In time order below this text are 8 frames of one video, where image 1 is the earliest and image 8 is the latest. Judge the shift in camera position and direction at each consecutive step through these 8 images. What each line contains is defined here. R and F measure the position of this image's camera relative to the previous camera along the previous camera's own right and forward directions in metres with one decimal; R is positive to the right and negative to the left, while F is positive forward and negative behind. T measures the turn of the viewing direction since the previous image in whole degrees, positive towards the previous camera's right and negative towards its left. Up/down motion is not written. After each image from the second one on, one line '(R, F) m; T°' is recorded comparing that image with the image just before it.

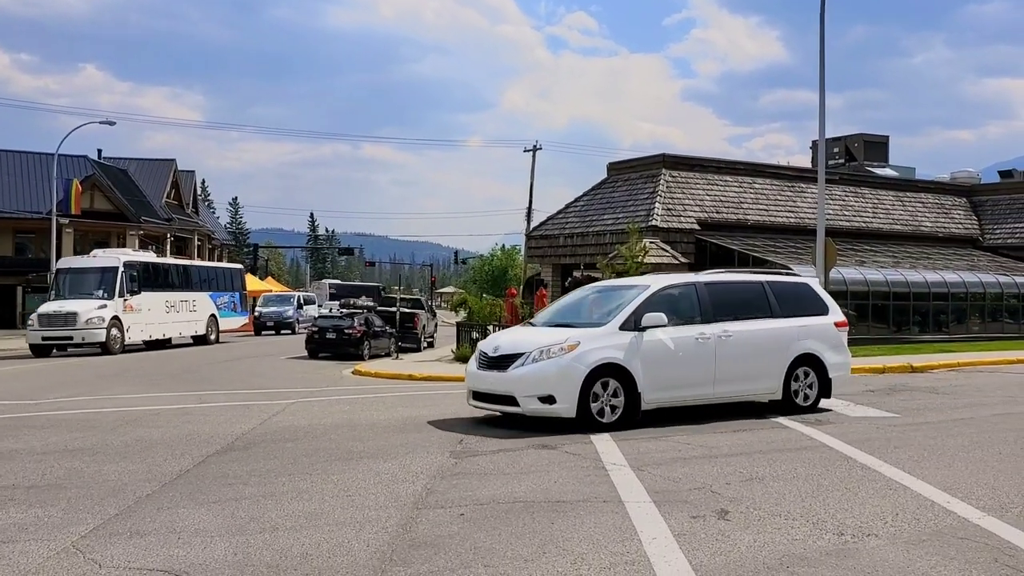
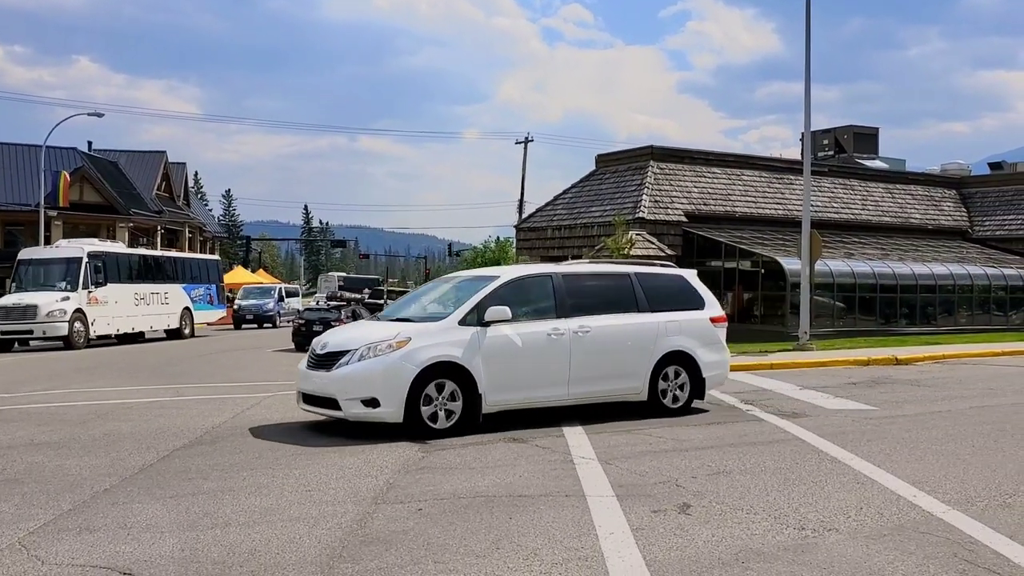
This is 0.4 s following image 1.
(+0.2, +0.1) m; 0°
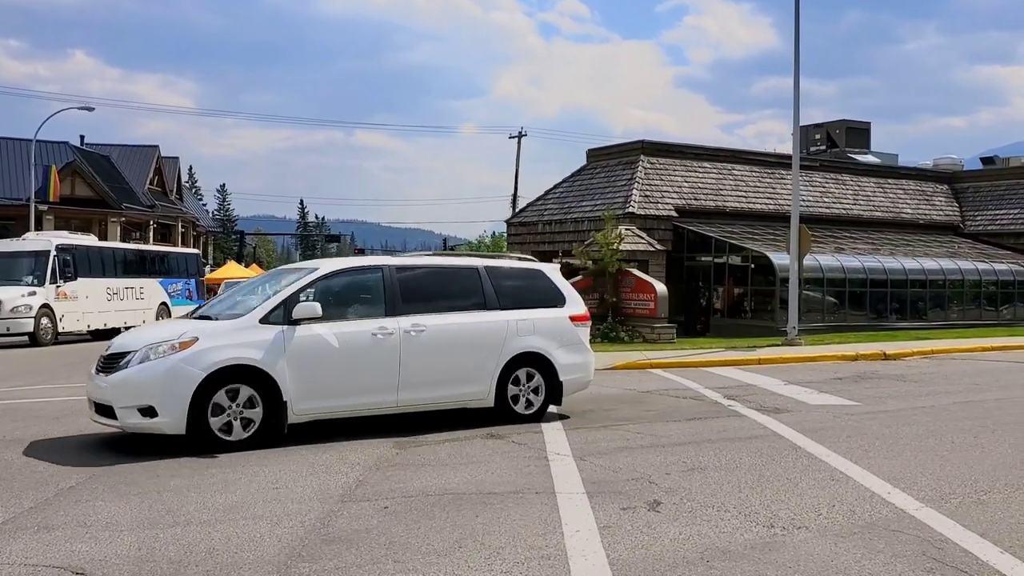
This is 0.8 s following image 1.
(+0.2, +0.1) m; 0°
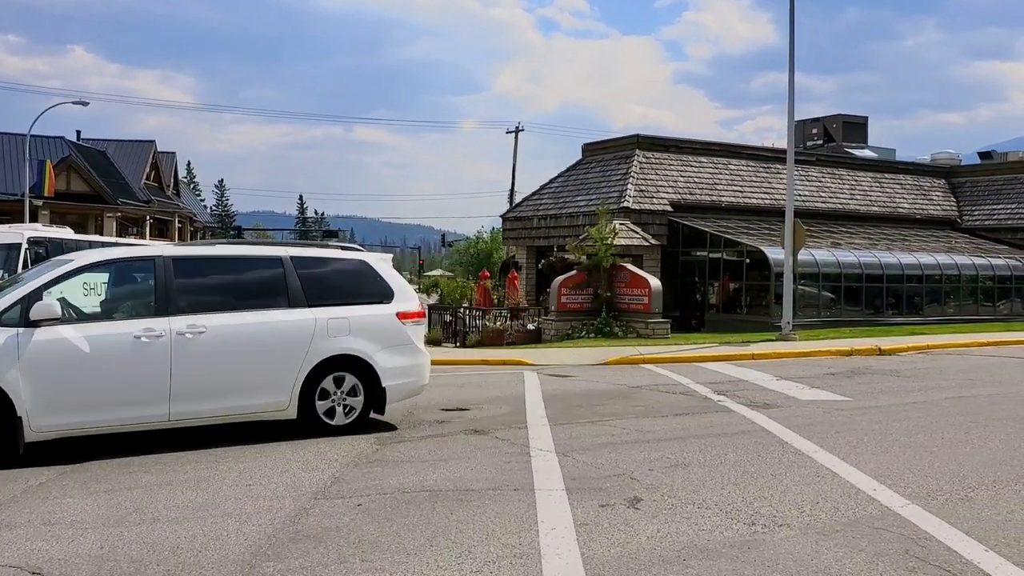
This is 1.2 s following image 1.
(+0.1, +0.1) m; 0°
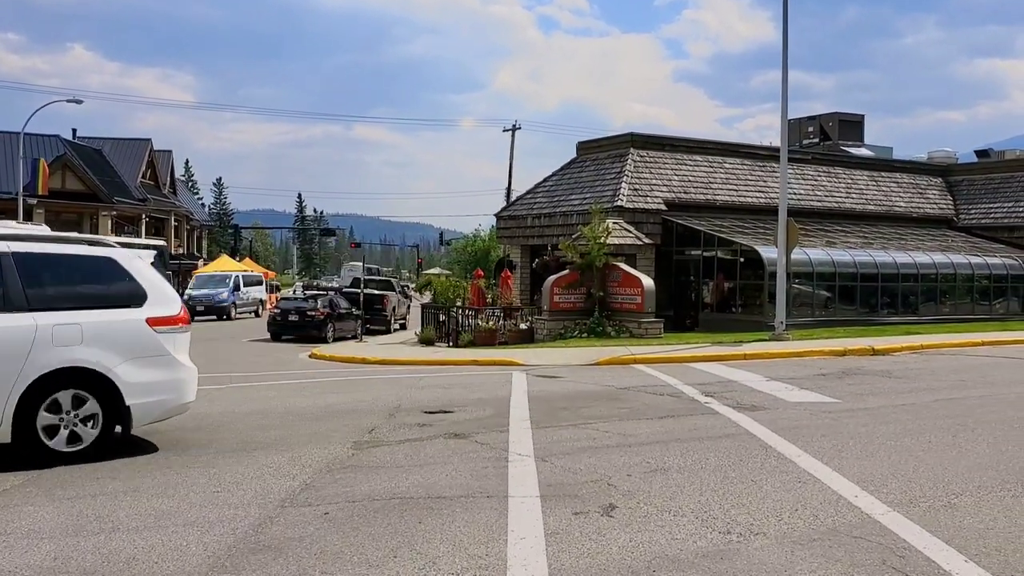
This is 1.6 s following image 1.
(+0.2, +0.1) m; 0°
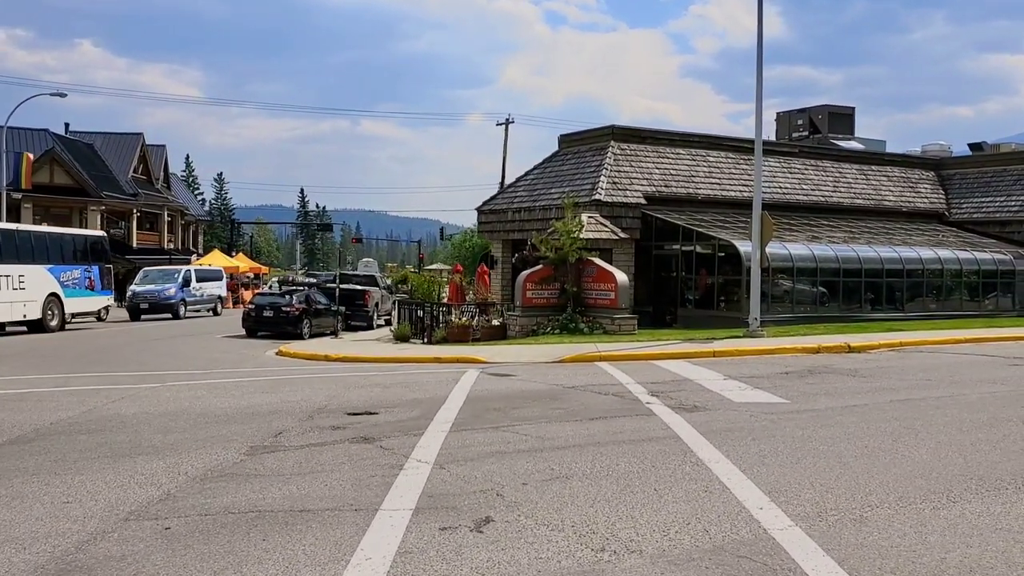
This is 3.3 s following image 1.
(+0.8, +0.5) m; 0°
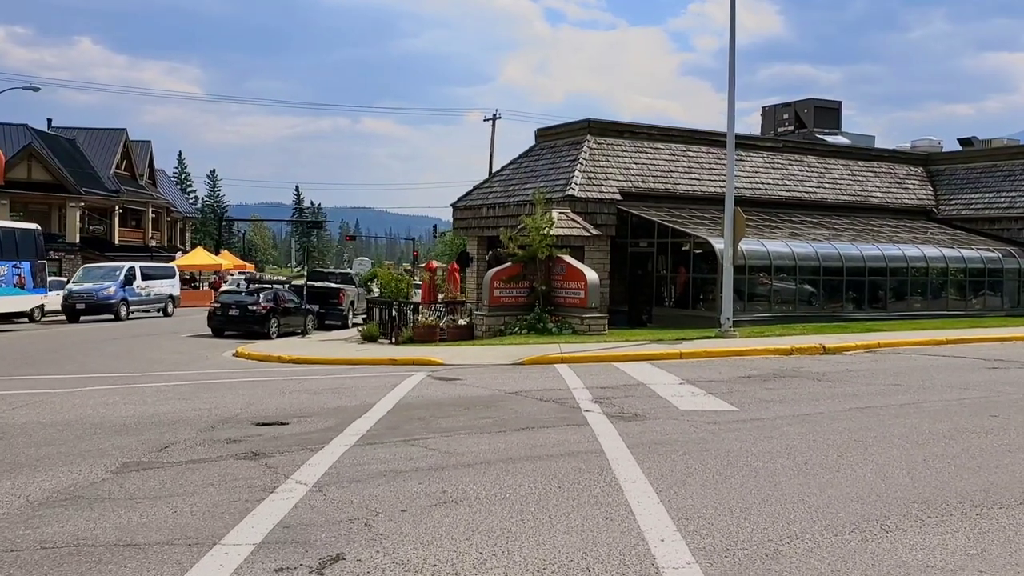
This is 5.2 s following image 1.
(+0.7, +0.8) m; 0°
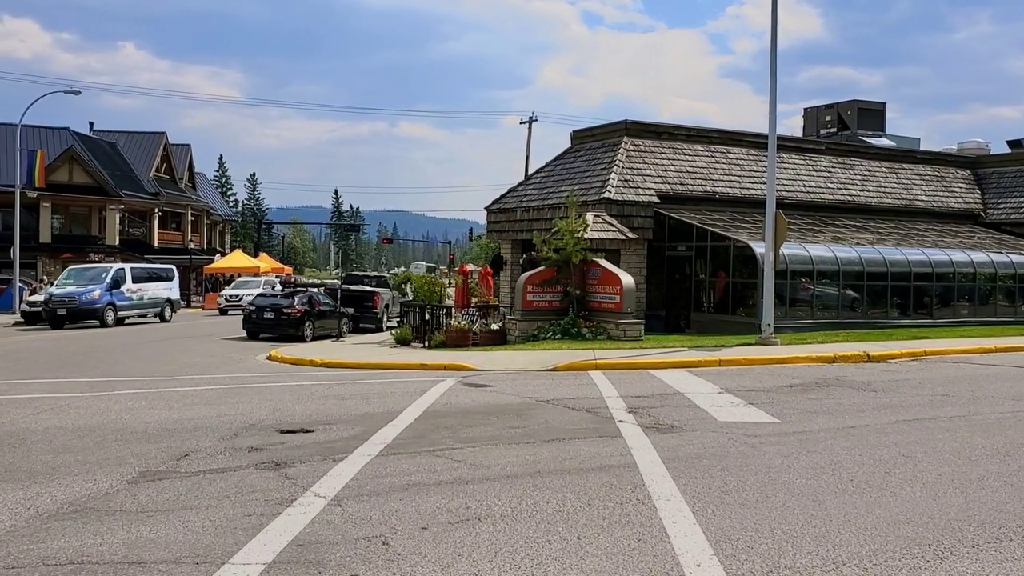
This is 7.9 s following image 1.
(+0.1, +0.3) m; -2°
